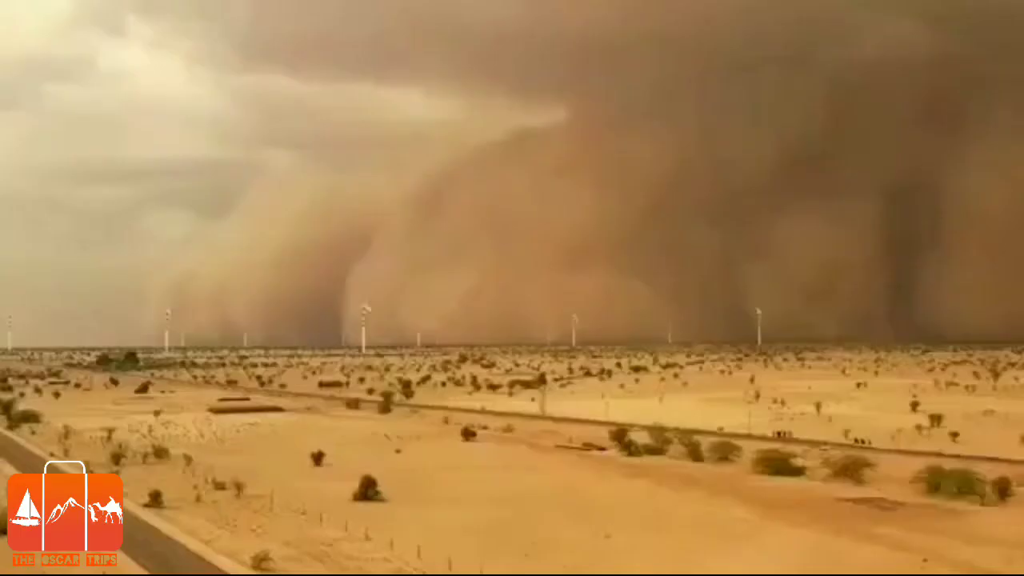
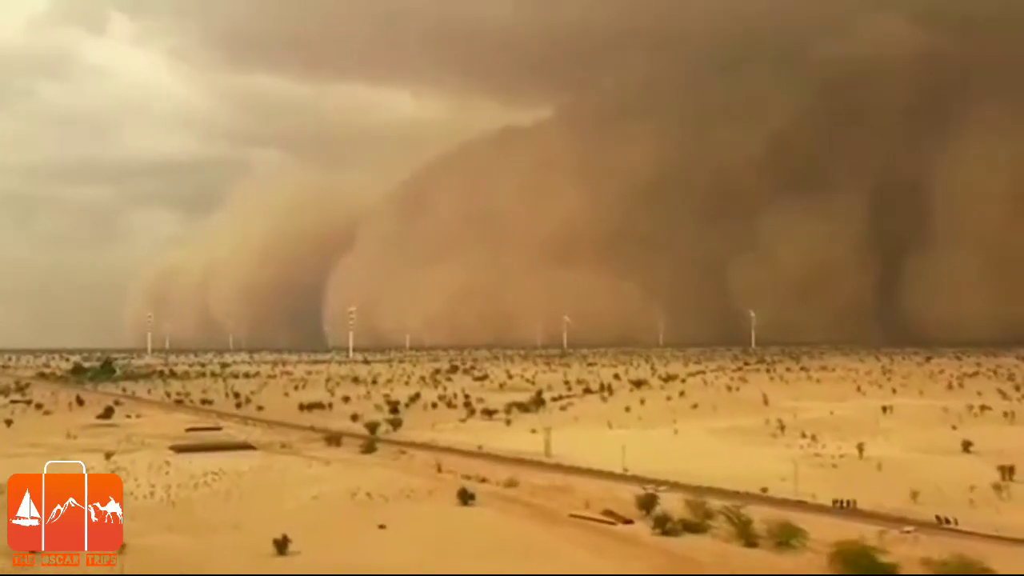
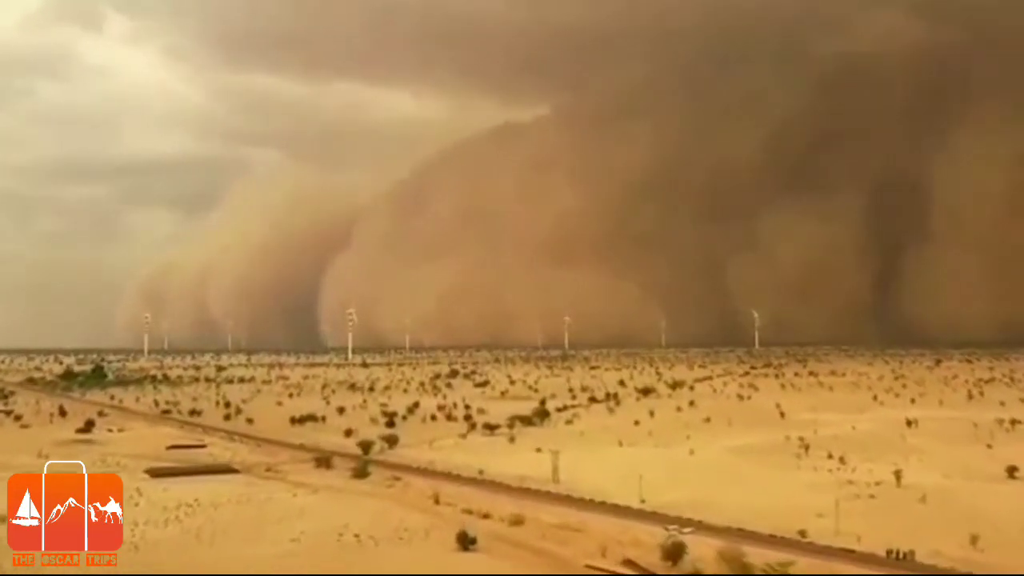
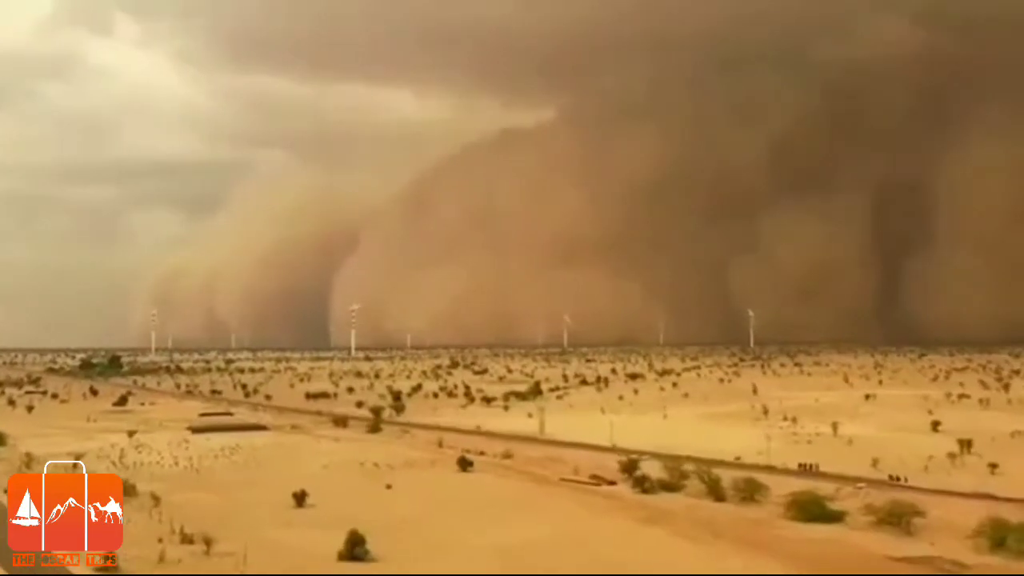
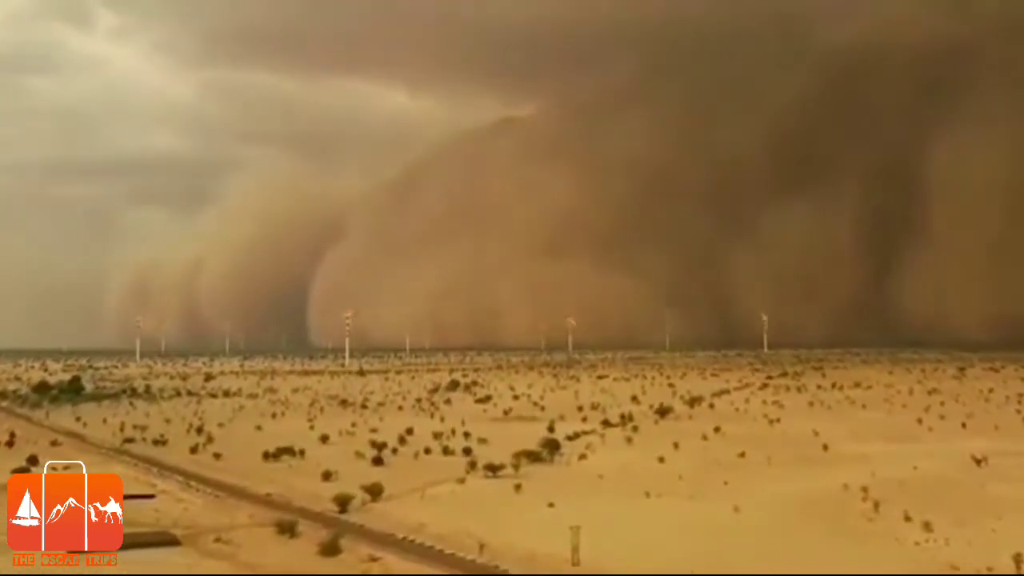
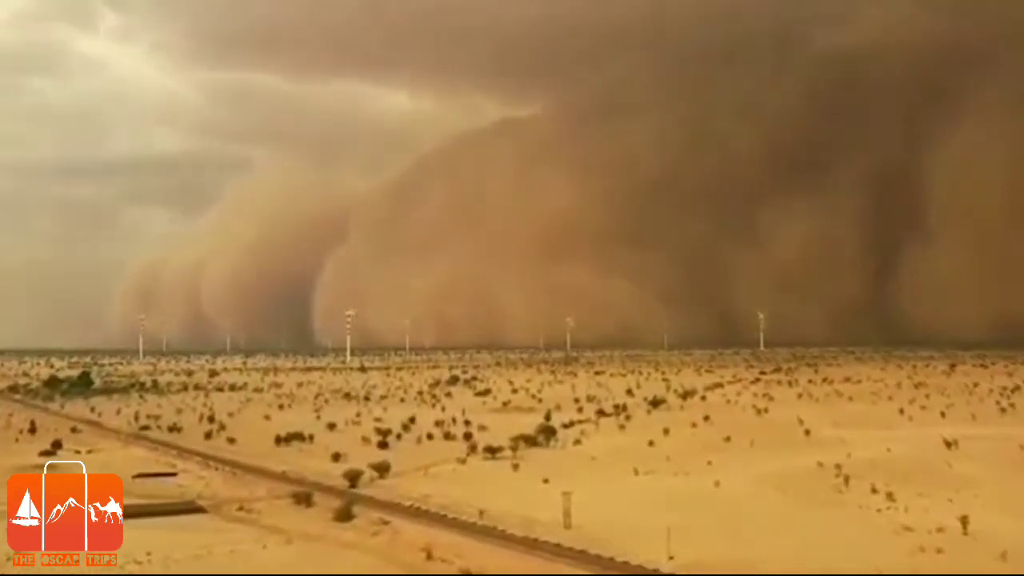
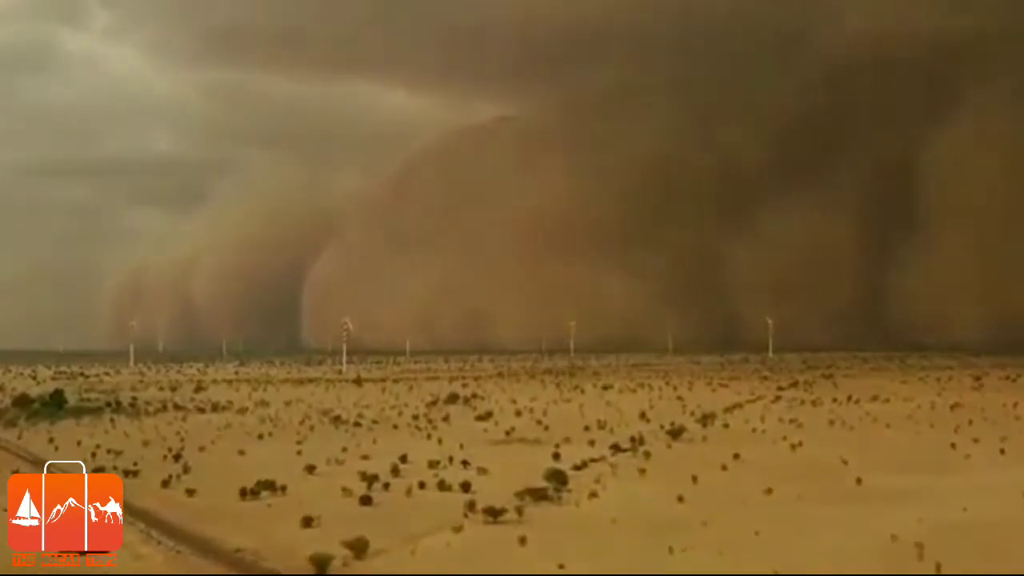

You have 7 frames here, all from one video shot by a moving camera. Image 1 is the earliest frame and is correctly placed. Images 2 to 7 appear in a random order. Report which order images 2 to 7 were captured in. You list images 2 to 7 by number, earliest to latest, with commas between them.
4, 2, 3, 6, 5, 7
